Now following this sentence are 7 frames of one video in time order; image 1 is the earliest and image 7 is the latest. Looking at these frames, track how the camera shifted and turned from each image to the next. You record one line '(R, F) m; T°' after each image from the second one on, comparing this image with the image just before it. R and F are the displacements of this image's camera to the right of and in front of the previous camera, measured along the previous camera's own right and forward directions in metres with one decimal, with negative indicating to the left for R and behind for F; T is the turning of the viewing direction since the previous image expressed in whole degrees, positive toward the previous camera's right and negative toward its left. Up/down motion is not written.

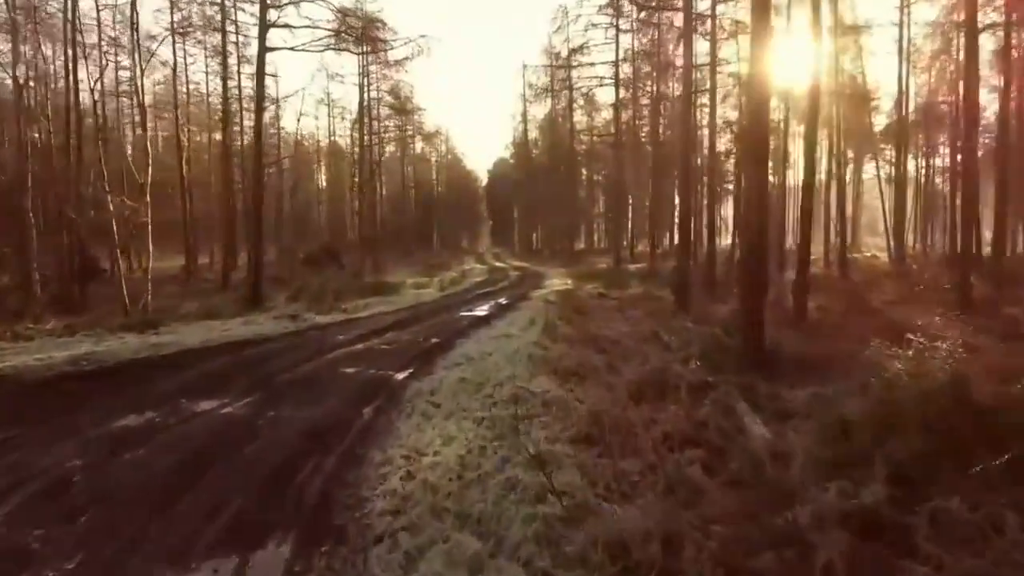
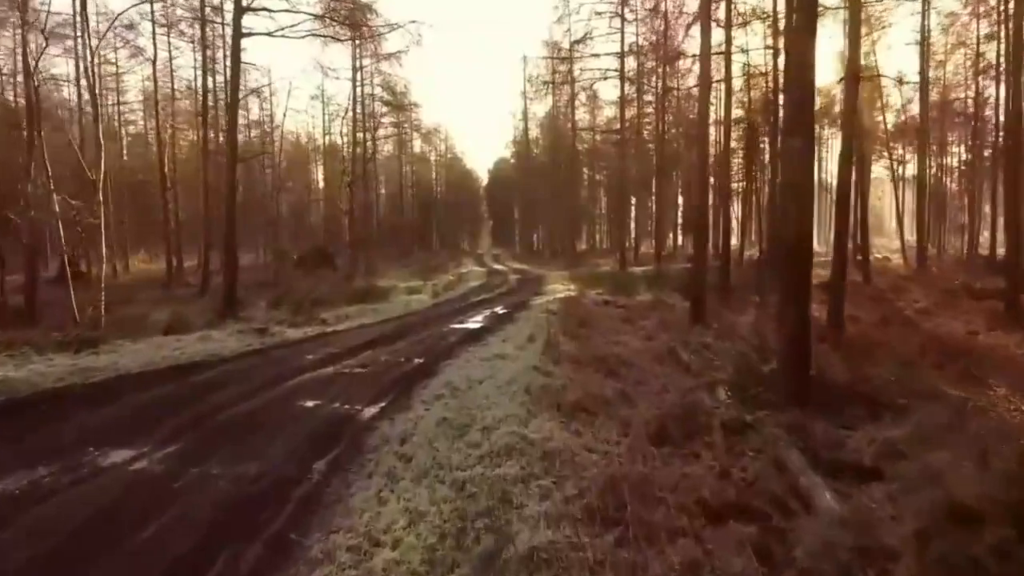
(+0.1, +1.9) m; 0°
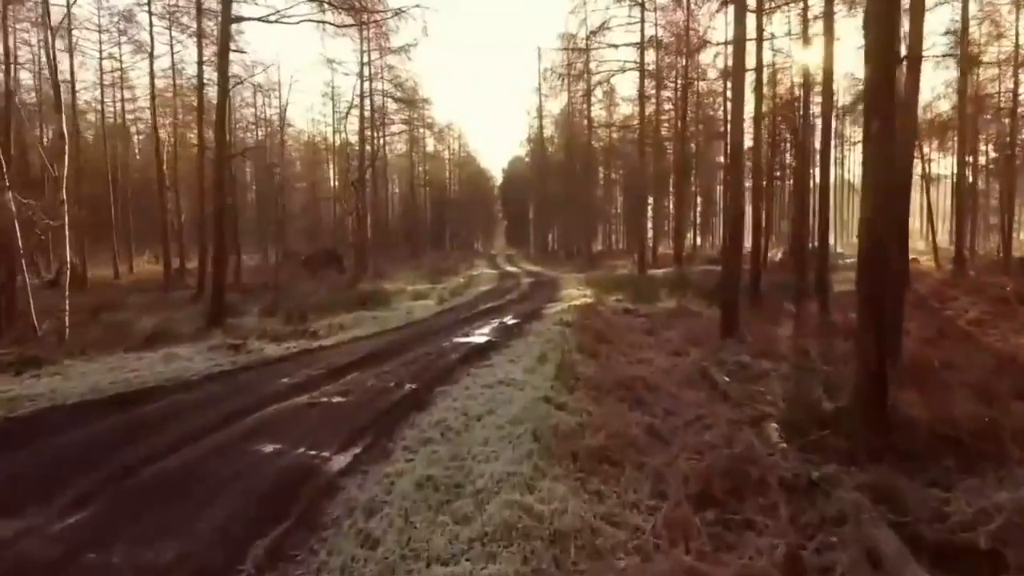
(+0.1, +1.7) m; -1°
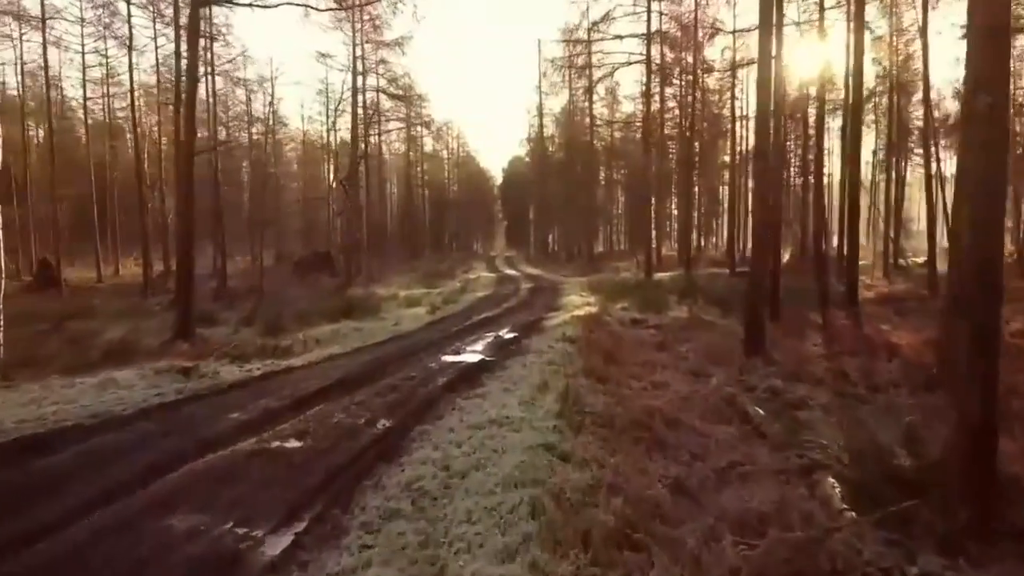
(+0.1, +1.7) m; 0°
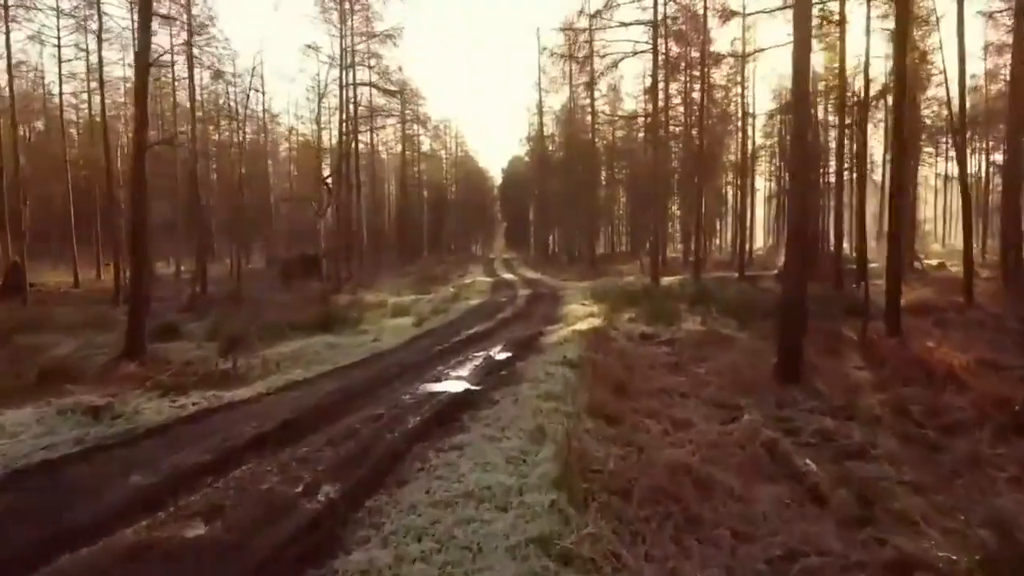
(+0.1, +2.0) m; 0°
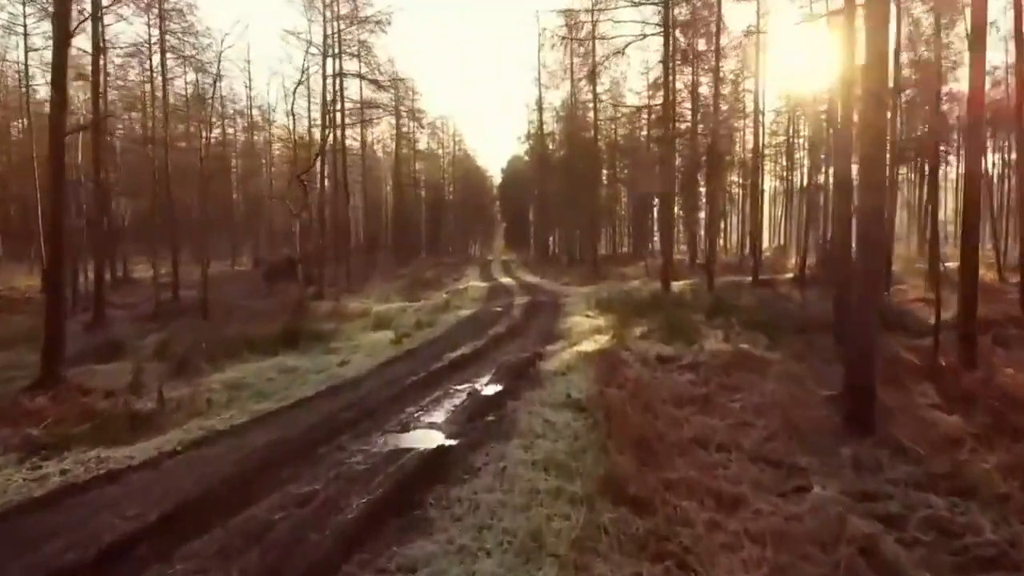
(+0.1, +2.5) m; 0°
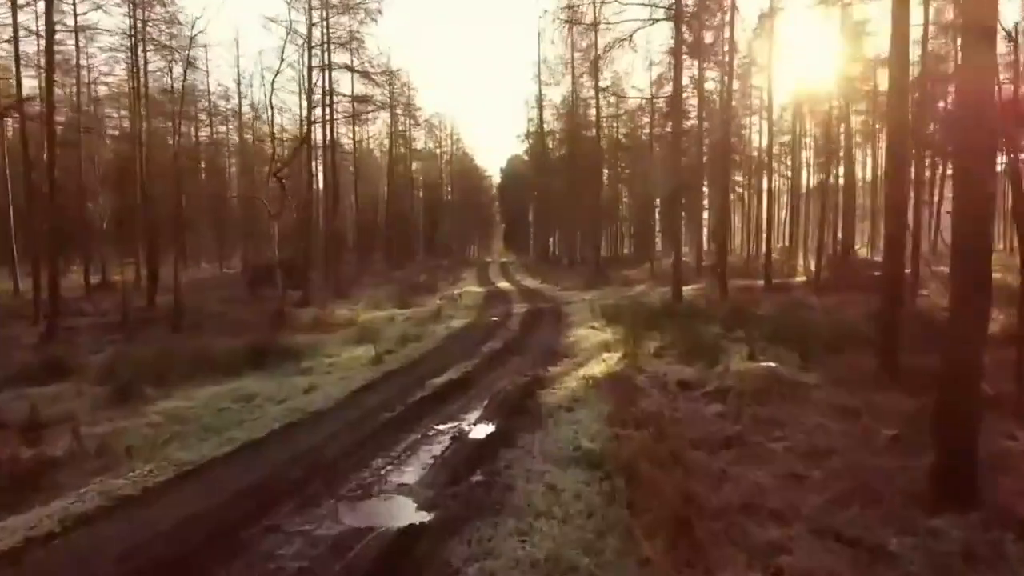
(+0.1, +2.0) m; 0°
